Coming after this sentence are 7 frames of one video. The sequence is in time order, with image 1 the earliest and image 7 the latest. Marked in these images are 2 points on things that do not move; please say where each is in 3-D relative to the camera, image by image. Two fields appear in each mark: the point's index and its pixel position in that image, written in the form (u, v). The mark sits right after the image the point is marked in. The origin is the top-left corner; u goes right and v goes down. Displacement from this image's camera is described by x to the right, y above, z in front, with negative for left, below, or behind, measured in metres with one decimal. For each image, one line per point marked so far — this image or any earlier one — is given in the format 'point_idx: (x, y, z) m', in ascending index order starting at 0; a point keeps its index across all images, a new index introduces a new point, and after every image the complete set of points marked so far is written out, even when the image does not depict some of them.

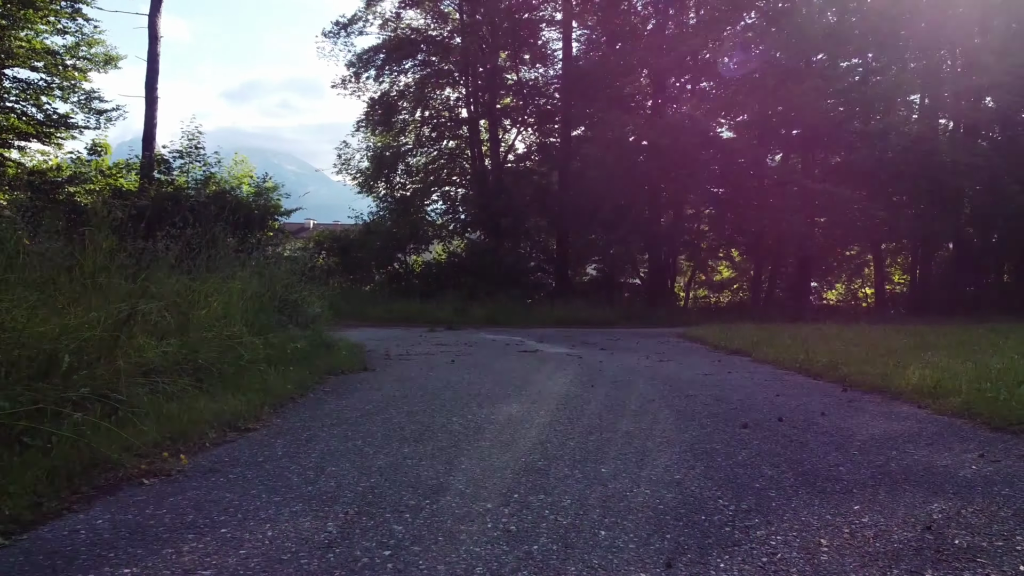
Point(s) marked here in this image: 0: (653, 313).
0: (+3.3, -0.6, +19.8) m
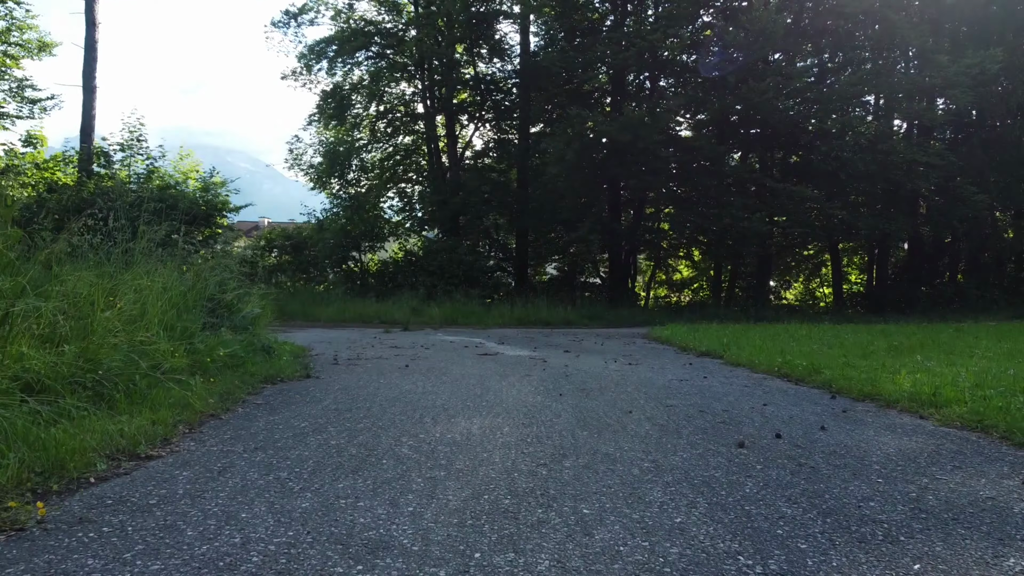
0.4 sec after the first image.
0: (+2.3, -0.6, +19.4) m
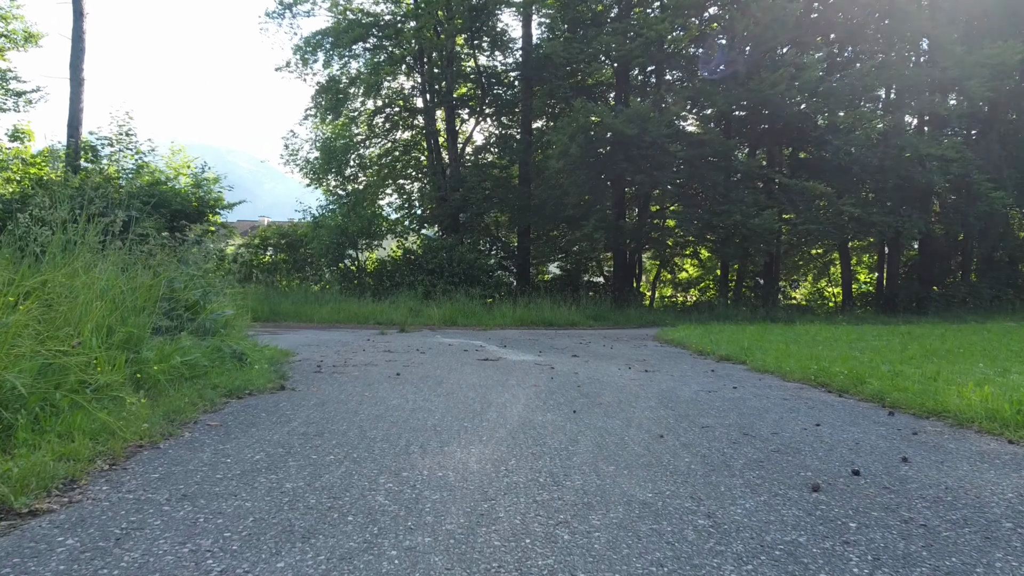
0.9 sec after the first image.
0: (+2.4, -0.6, +18.7) m
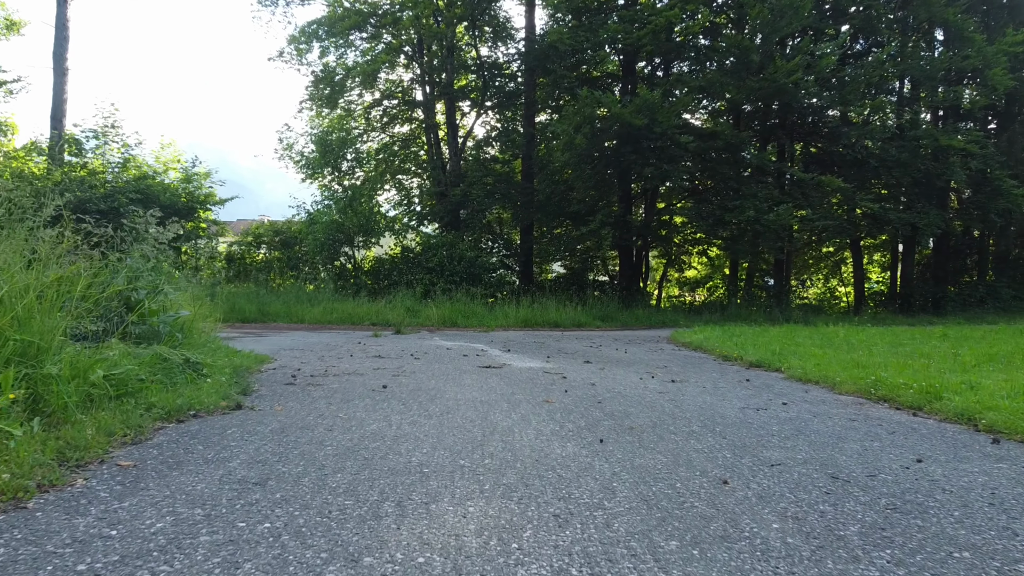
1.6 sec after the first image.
0: (+2.4, -0.5, +17.8) m
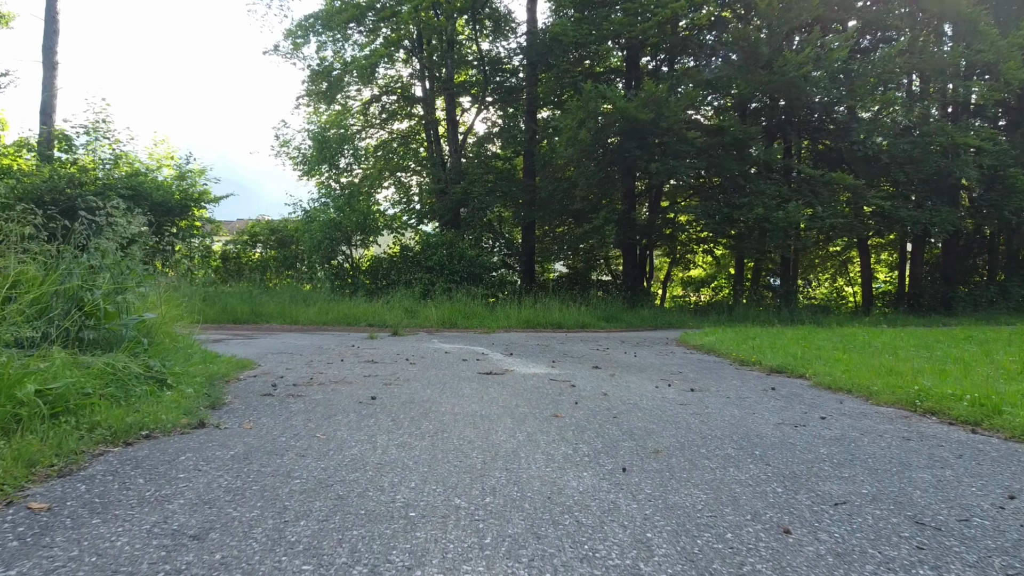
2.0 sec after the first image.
0: (+2.5, -0.5, +17.3) m
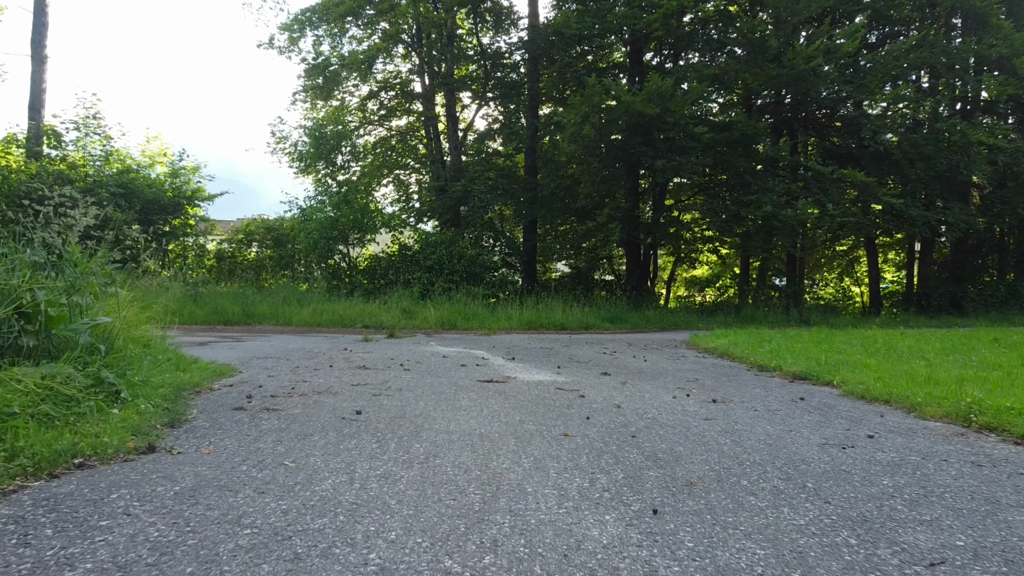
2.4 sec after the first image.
0: (+2.5, -0.5, +16.7) m
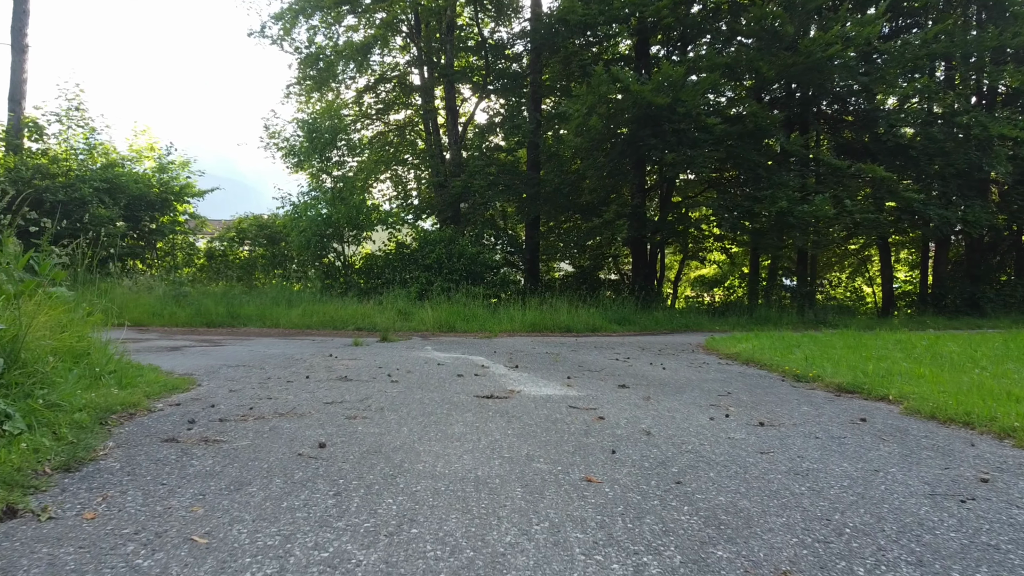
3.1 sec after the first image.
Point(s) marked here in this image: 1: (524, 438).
0: (+2.5, -0.5, +15.9) m
1: (0.0, -0.6, +3.4) m
